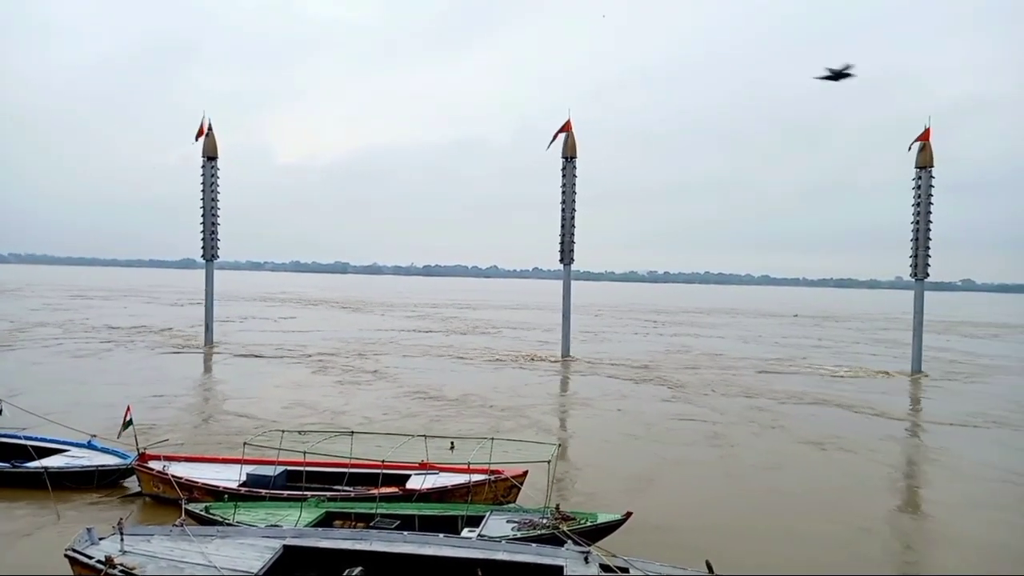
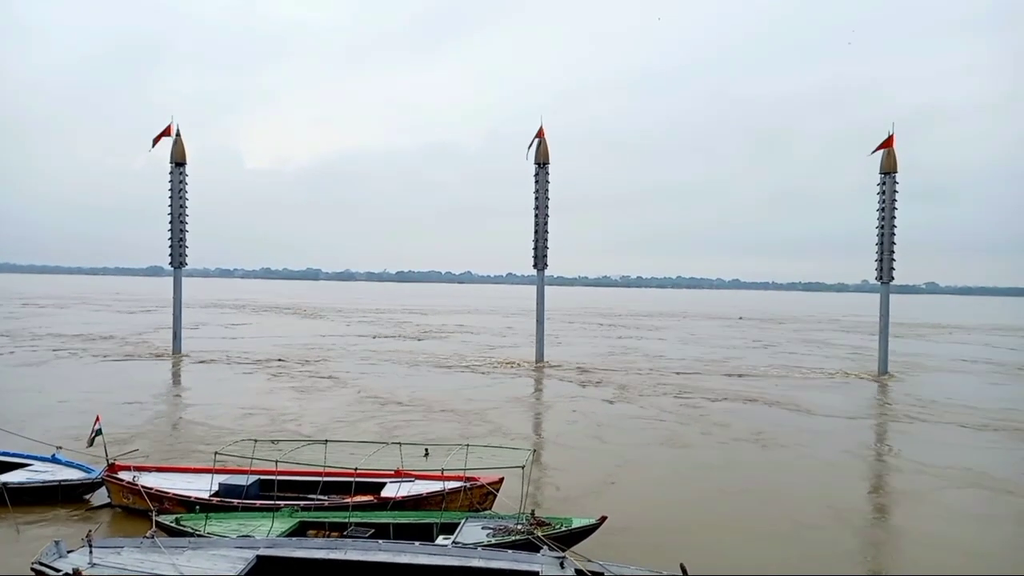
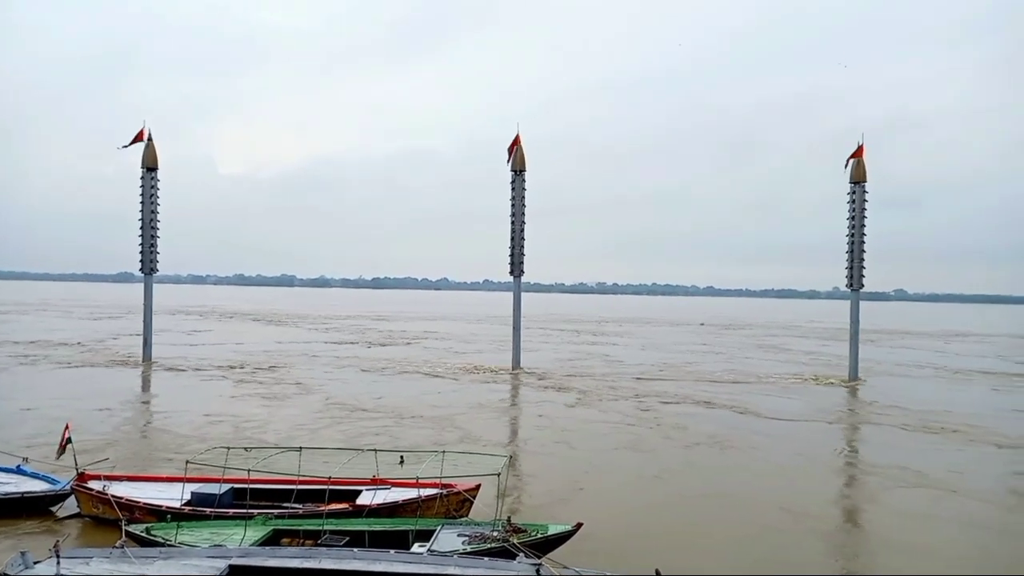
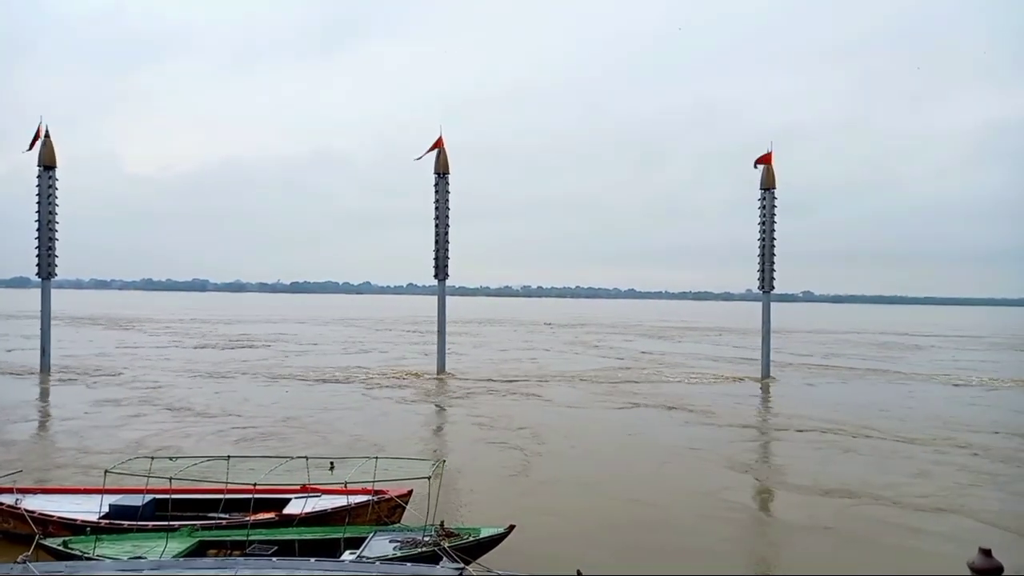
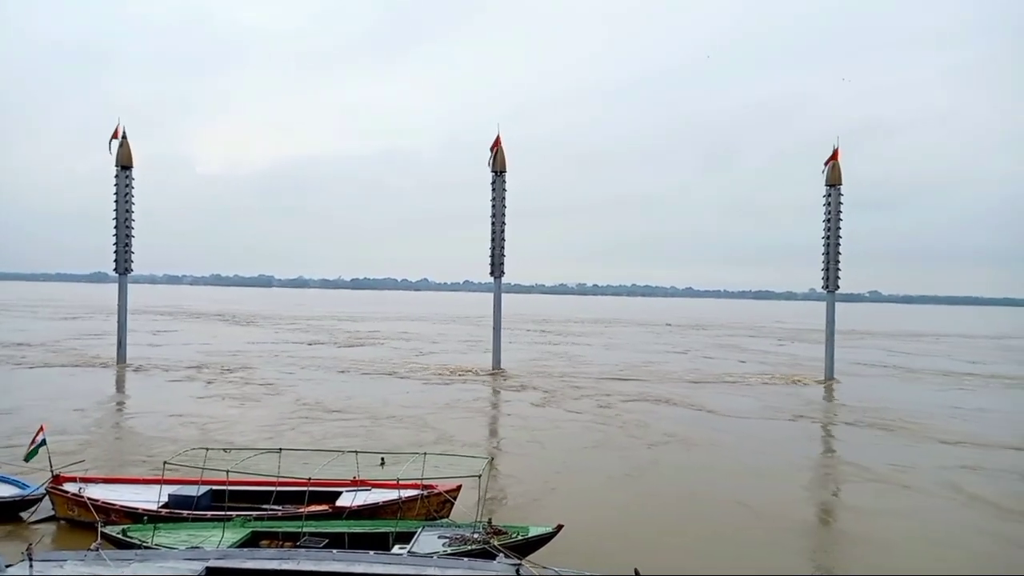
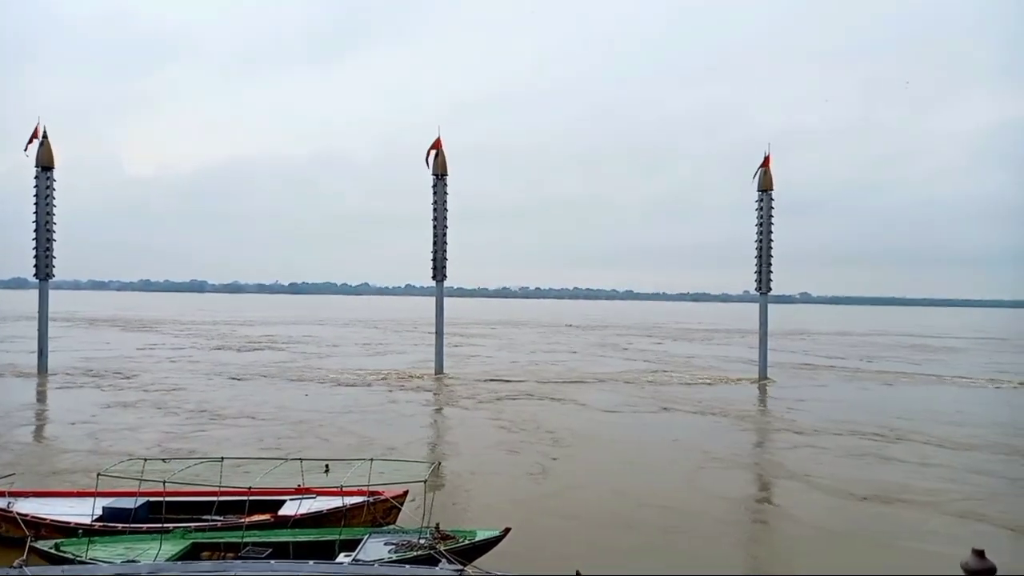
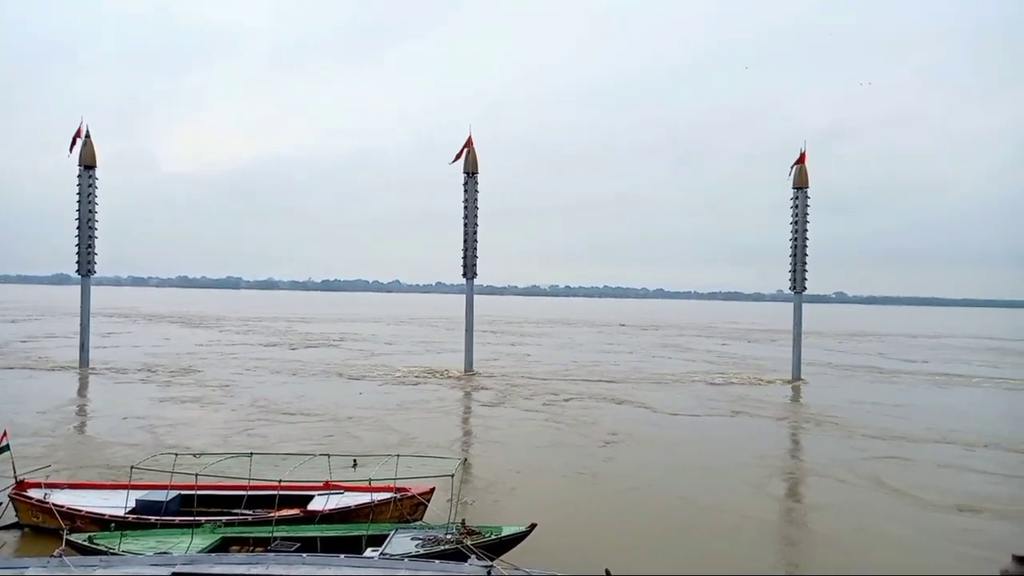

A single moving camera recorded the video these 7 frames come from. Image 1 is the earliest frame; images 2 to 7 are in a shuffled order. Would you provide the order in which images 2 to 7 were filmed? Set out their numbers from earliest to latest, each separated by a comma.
2, 3, 5, 7, 6, 4
